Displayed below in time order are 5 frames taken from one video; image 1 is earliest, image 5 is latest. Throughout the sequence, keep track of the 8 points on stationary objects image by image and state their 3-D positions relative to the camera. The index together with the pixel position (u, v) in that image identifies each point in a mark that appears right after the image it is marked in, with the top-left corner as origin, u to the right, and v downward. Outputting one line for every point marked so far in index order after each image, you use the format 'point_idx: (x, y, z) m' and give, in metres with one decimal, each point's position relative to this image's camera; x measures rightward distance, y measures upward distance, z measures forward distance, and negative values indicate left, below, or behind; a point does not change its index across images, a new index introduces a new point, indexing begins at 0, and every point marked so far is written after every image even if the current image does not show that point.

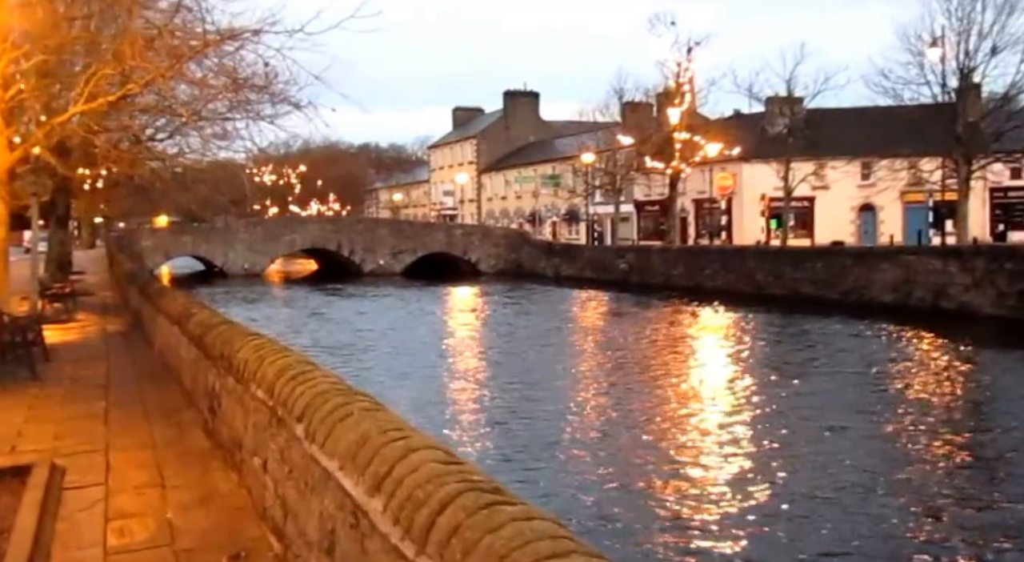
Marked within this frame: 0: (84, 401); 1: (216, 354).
0: (-3.6, -1.0, +8.3) m
1: (-2.0, -0.5, +6.4) m
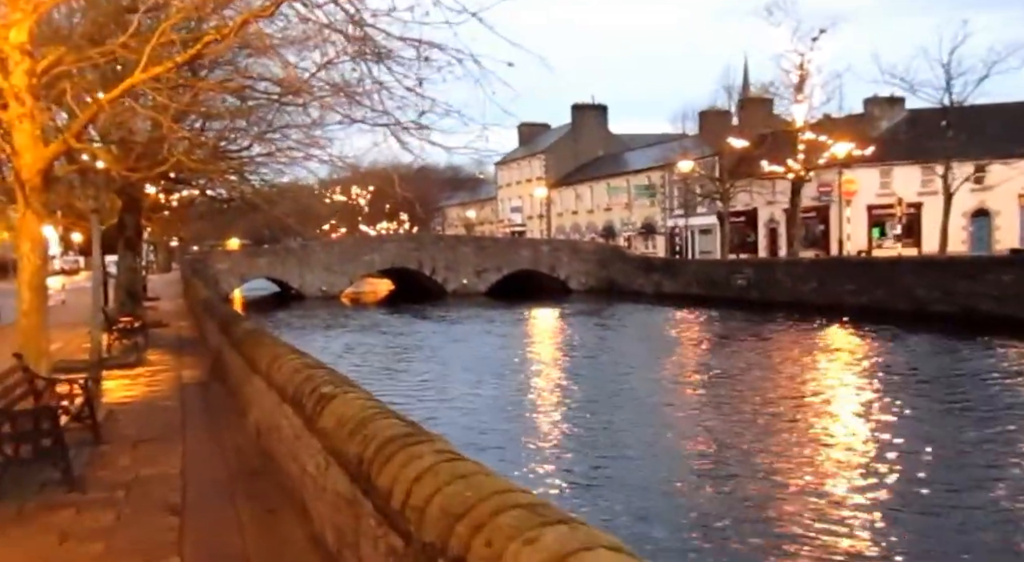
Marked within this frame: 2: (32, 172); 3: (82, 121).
0: (-1.8, -1.3, +4.8) m
1: (-0.2, -0.7, +2.8) m
2: (-4.3, +1.0, +8.7) m
3: (-3.9, +1.4, +8.7) m
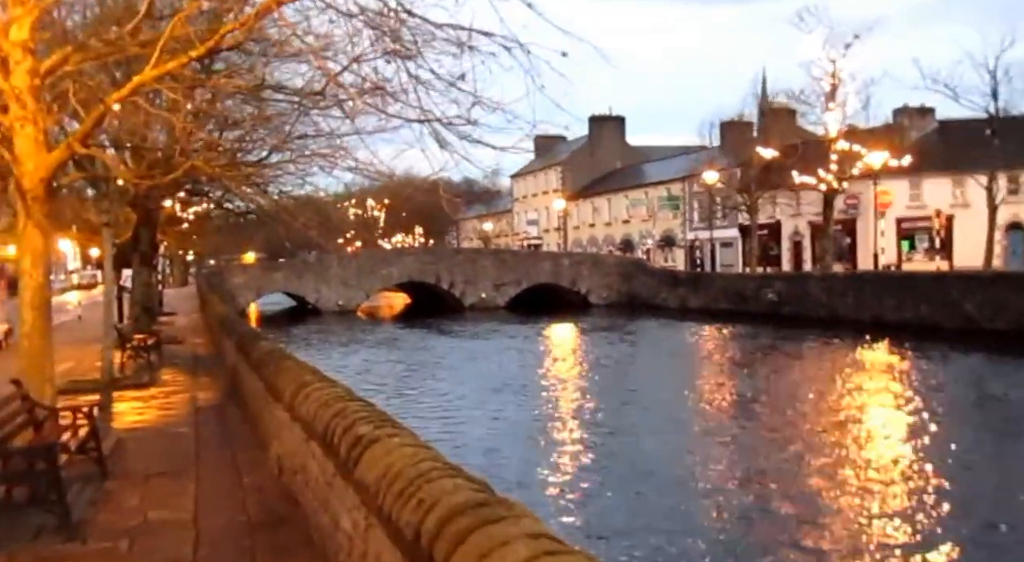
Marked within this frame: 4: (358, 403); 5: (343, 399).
0: (-1.5, -1.4, +4.0) m
1: (0.0, -0.8, +2.0) m
2: (-3.9, +0.8, +8.0) m
3: (-3.5, +1.3, +8.0) m
4: (-0.8, -0.6, +5.0) m
5: (-0.9, -0.6, +5.2) m
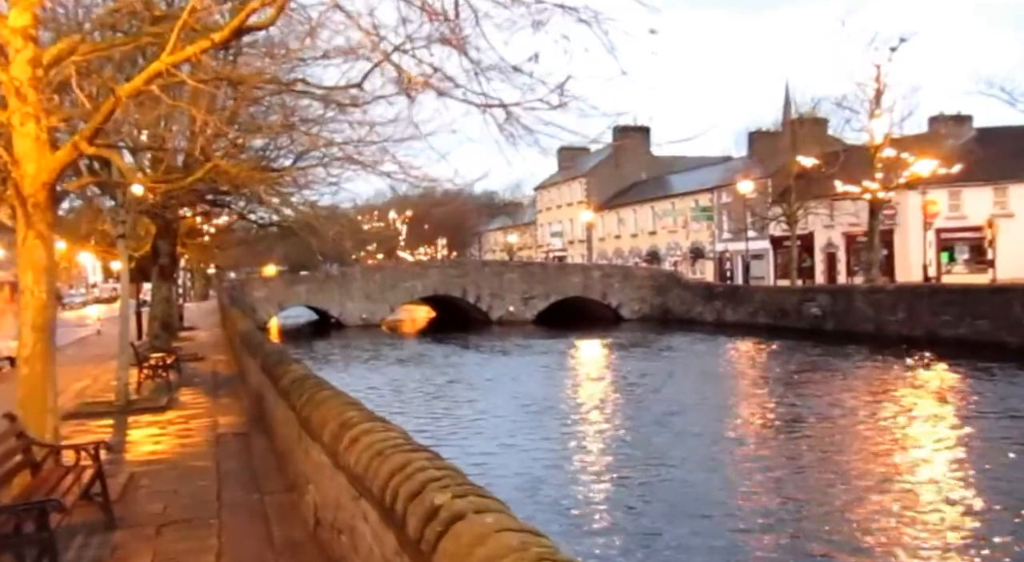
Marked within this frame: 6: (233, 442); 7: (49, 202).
0: (-1.1, -1.5, +2.9) m
1: (+0.4, -0.8, +0.9) m
2: (-3.4, +0.7, +7.0) m
3: (-3.0, +1.2, +7.0) m
4: (-0.4, -0.7, +4.0) m
5: (-0.5, -0.7, +4.1) m
6: (-2.9, -1.7, +10.2) m
7: (-3.5, +0.6, +7.3) m
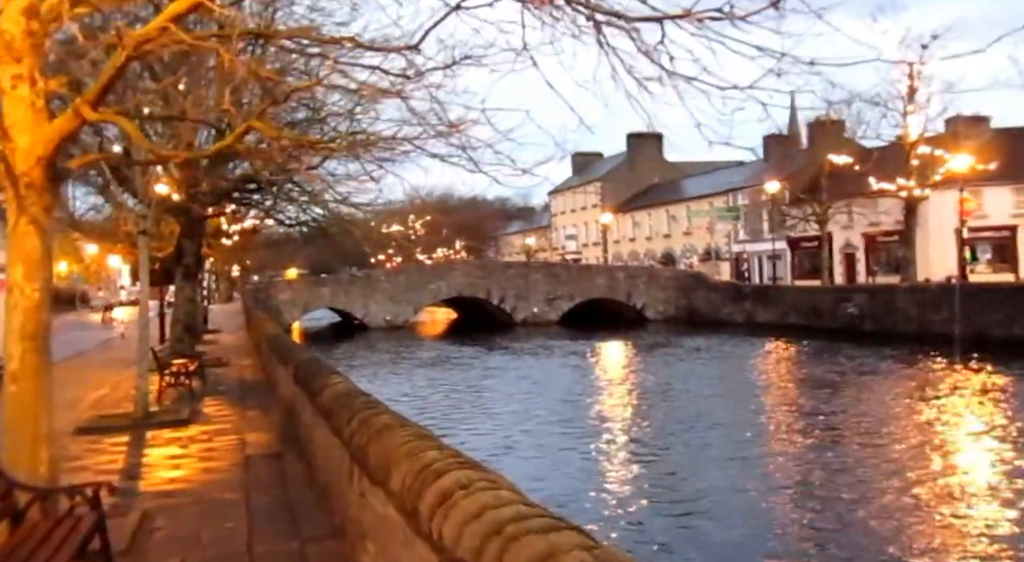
0: (-0.6, -1.5, +1.6) m
1: (+0.9, -0.8, -0.5) m
2: (-2.9, +0.7, +5.7) m
3: (-2.4, +1.2, +5.7) m
4: (+0.2, -0.7, +2.6) m
5: (+0.1, -0.7, +2.7) m
6: (-2.3, -1.7, +8.8) m
7: (-2.9, +0.6, +5.9) m
